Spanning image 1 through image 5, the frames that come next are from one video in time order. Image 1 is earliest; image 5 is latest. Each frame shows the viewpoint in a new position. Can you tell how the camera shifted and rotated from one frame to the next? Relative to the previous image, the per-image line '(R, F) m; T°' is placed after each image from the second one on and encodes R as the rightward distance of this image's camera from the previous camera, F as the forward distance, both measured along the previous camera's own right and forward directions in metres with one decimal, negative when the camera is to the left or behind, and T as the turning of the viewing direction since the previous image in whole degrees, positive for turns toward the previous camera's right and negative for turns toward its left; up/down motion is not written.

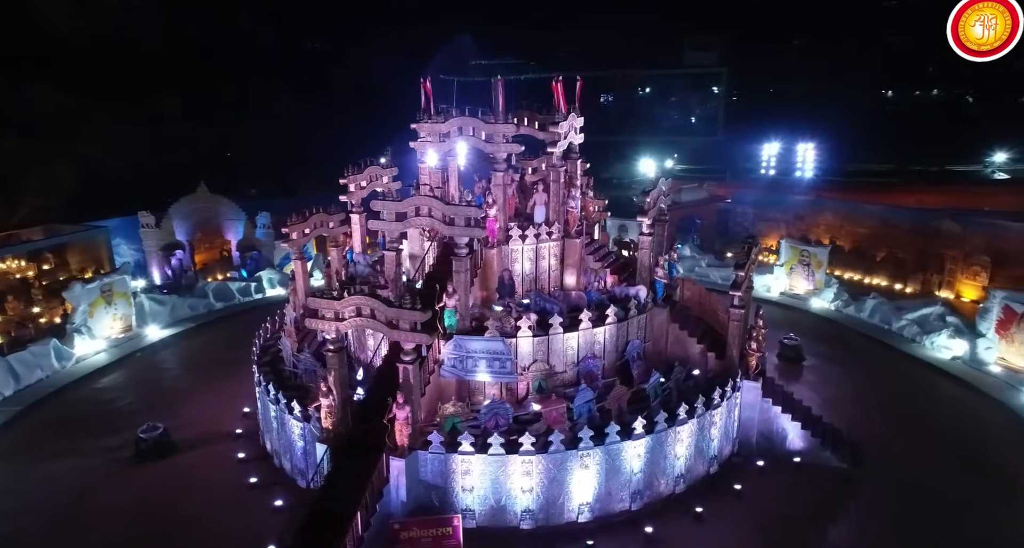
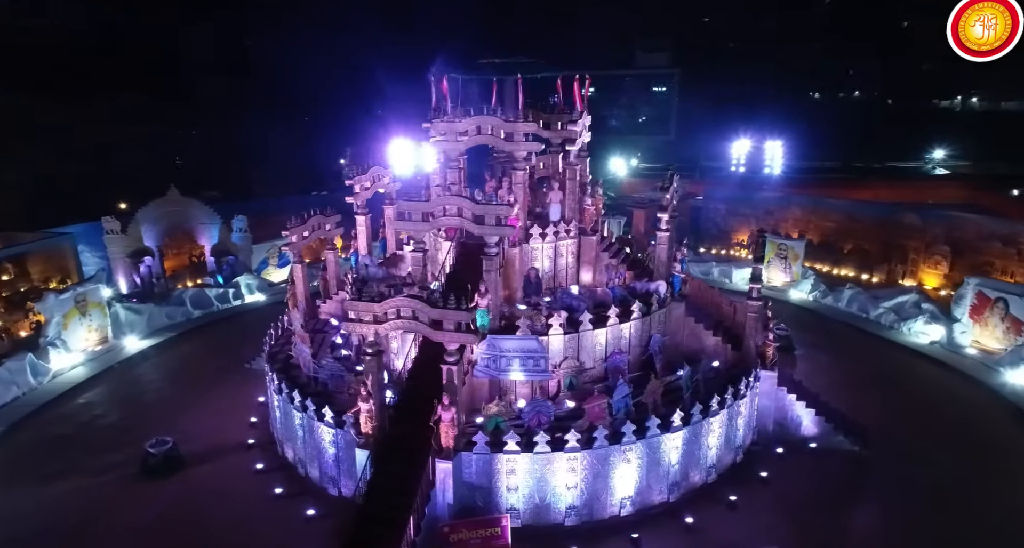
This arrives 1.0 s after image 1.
(-1.4, +0.1) m; +4°
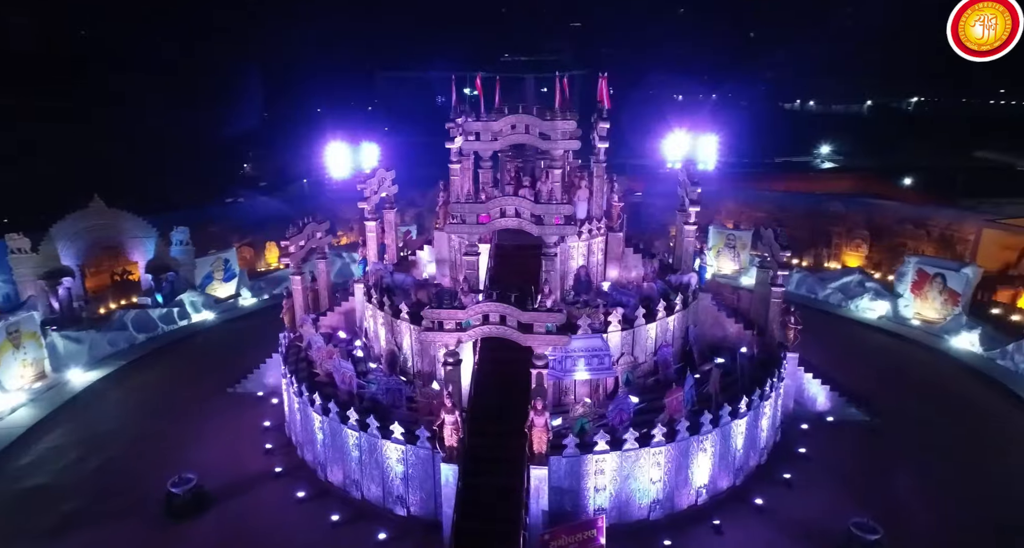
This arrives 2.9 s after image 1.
(-2.9, +0.5) m; +10°
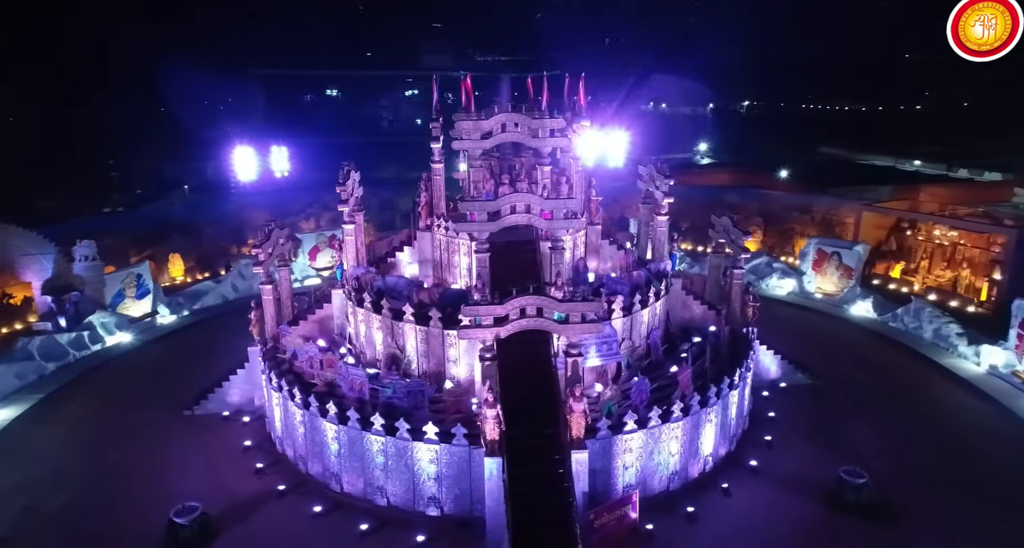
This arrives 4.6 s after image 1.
(-2.4, -0.1) m; +11°
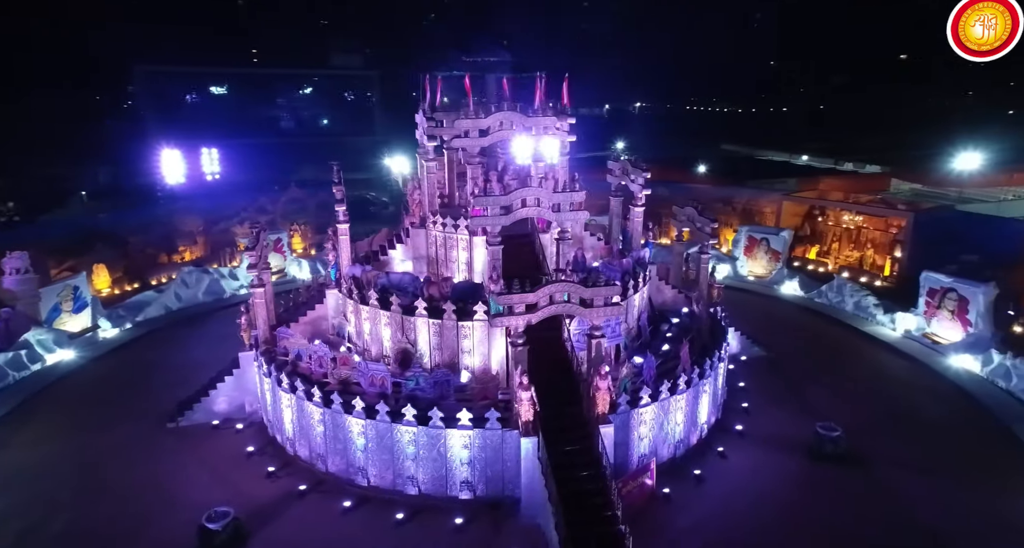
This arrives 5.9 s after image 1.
(-2.0, -0.5) m; +8°
